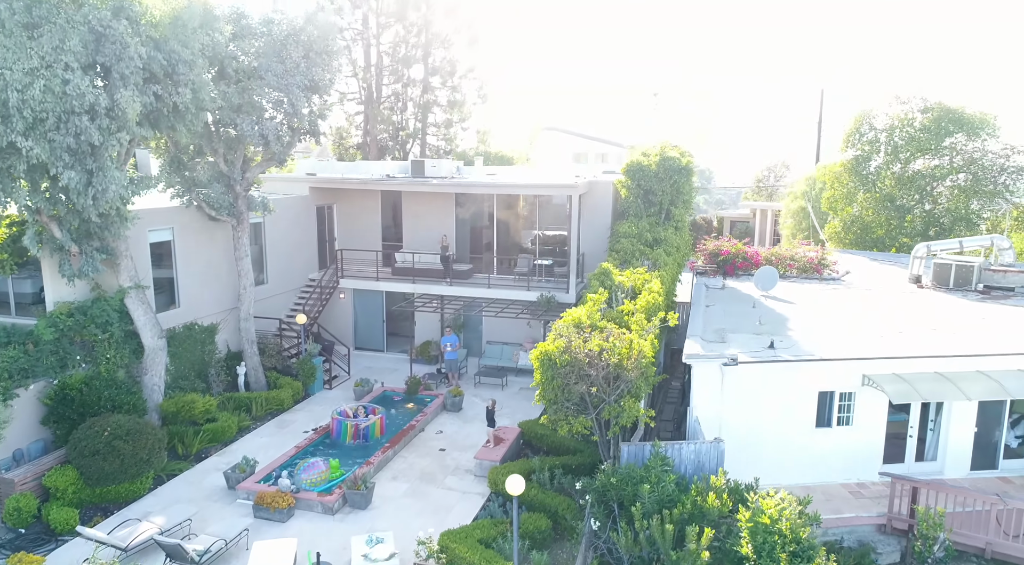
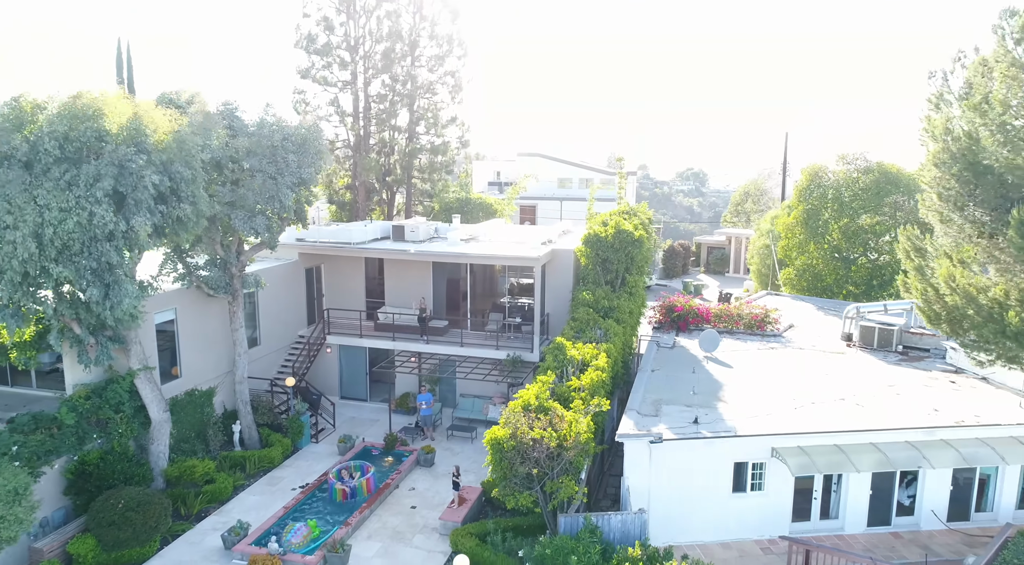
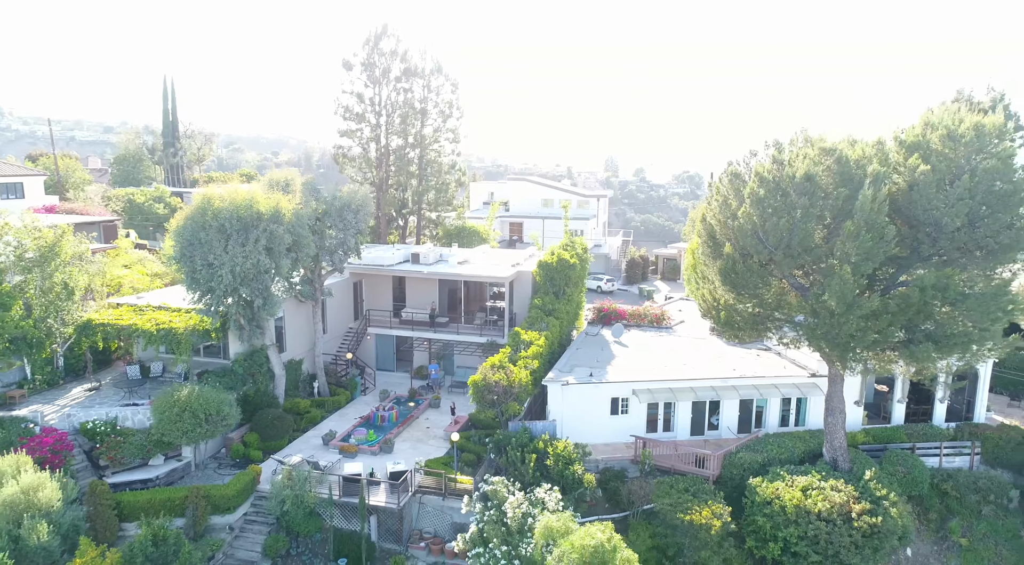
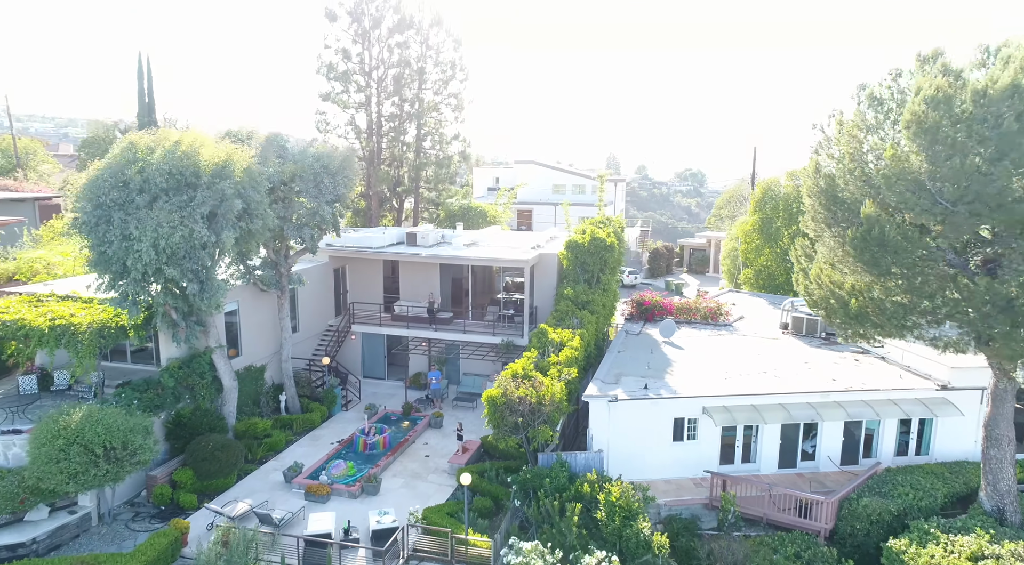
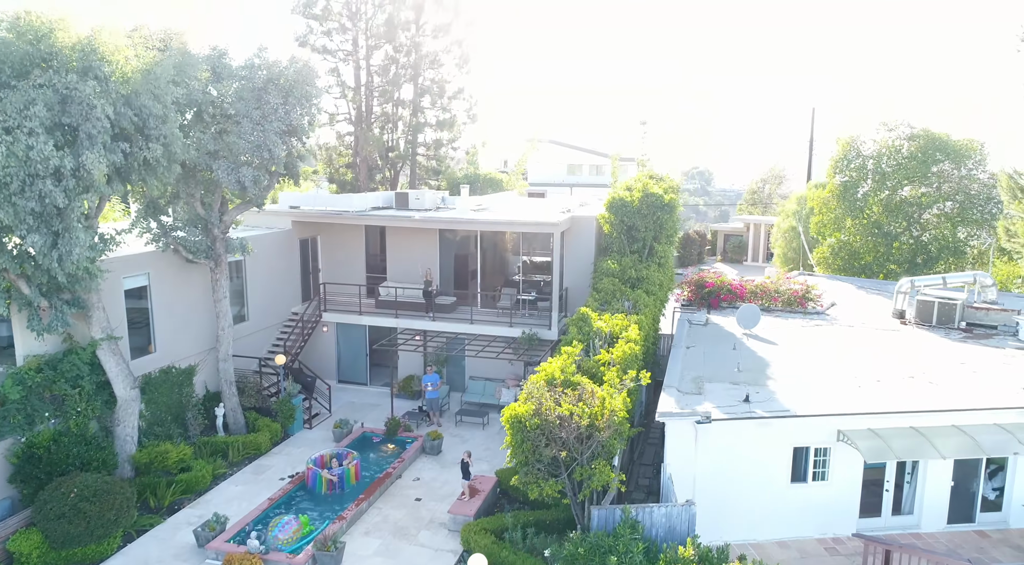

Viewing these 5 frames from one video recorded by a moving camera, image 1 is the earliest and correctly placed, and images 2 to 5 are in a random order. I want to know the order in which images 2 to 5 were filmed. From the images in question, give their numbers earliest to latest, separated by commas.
5, 2, 4, 3
